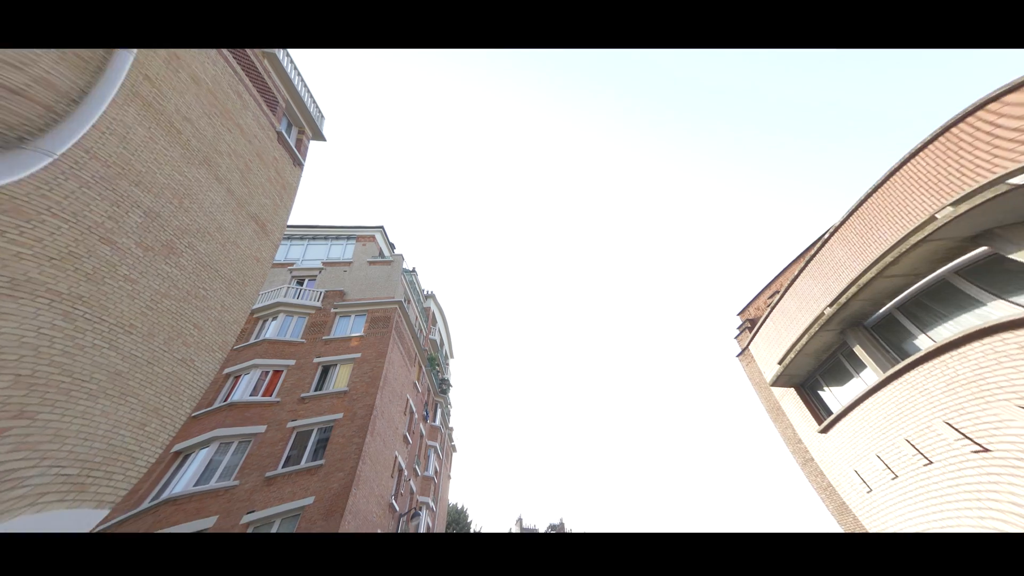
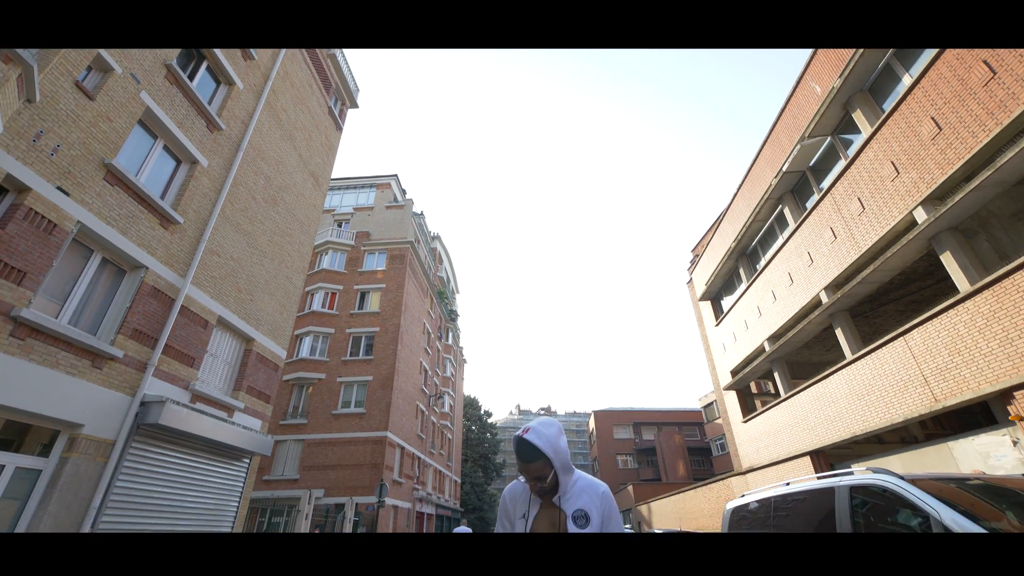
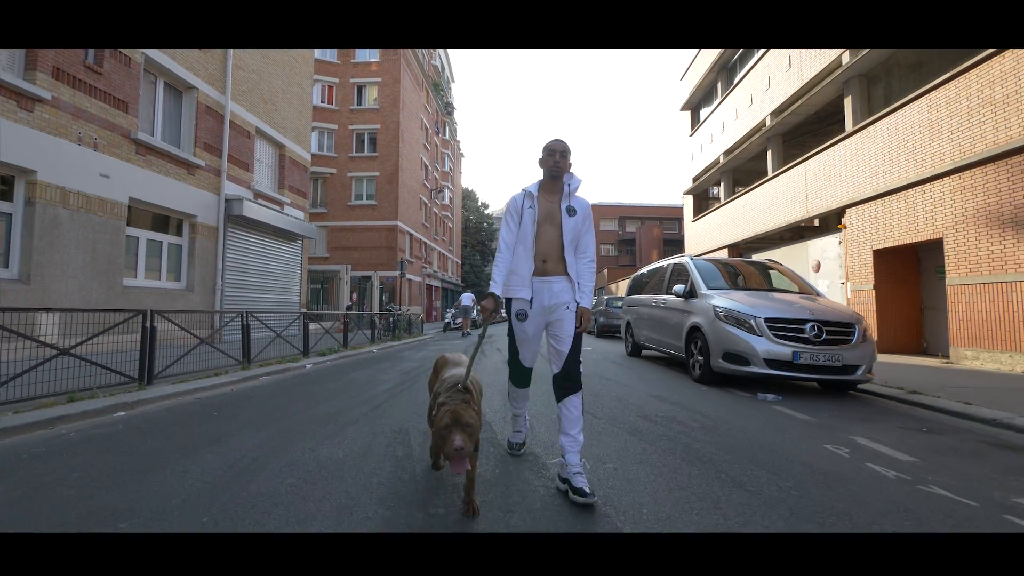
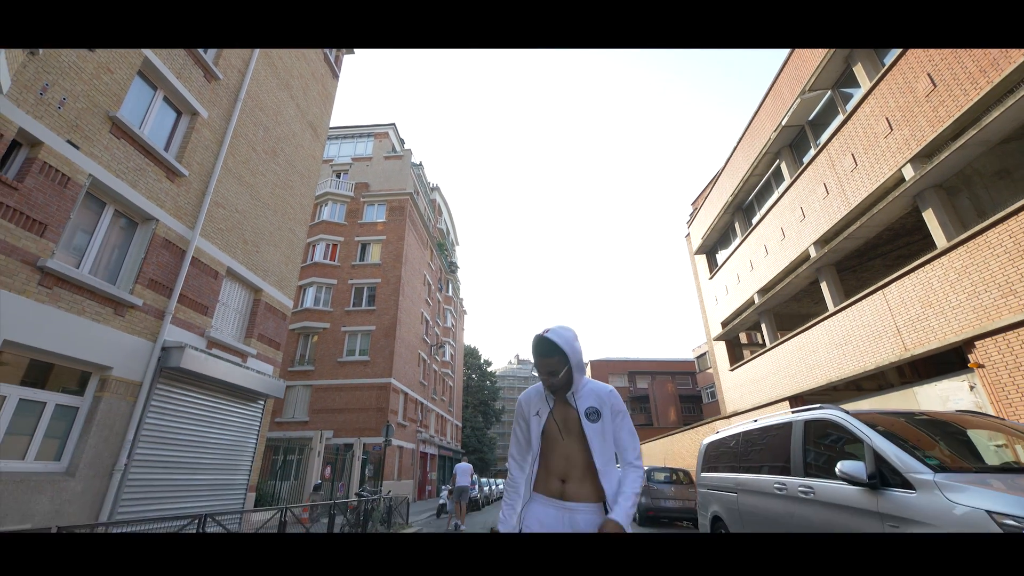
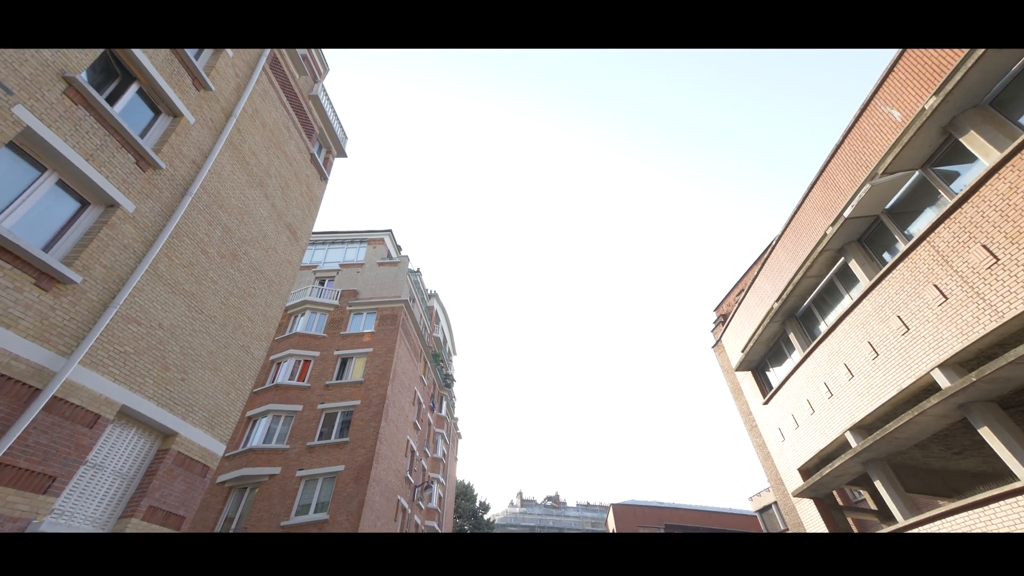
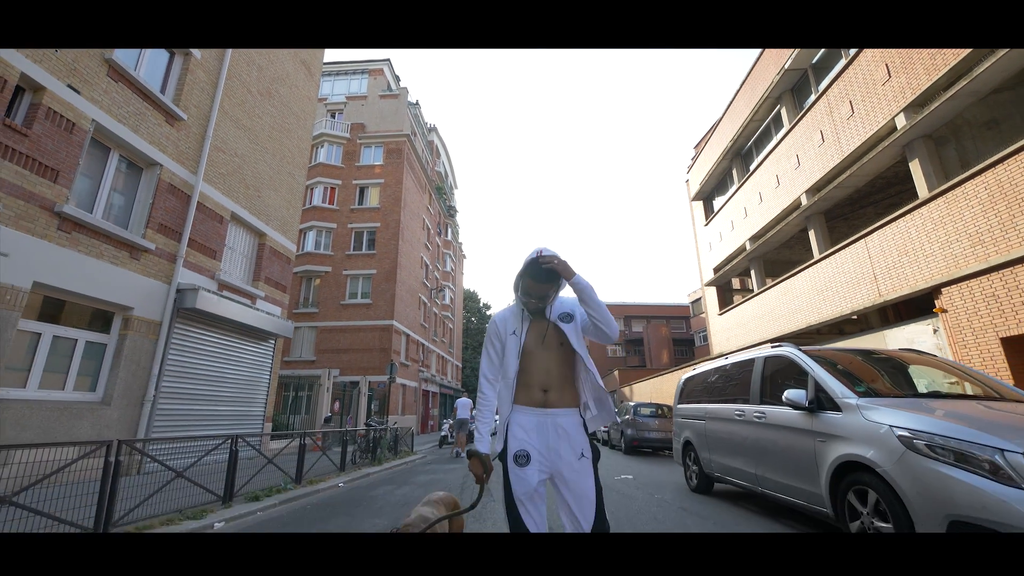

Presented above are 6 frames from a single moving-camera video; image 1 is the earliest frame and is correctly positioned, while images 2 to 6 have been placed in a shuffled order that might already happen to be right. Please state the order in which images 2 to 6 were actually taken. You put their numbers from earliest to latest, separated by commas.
5, 2, 4, 6, 3
